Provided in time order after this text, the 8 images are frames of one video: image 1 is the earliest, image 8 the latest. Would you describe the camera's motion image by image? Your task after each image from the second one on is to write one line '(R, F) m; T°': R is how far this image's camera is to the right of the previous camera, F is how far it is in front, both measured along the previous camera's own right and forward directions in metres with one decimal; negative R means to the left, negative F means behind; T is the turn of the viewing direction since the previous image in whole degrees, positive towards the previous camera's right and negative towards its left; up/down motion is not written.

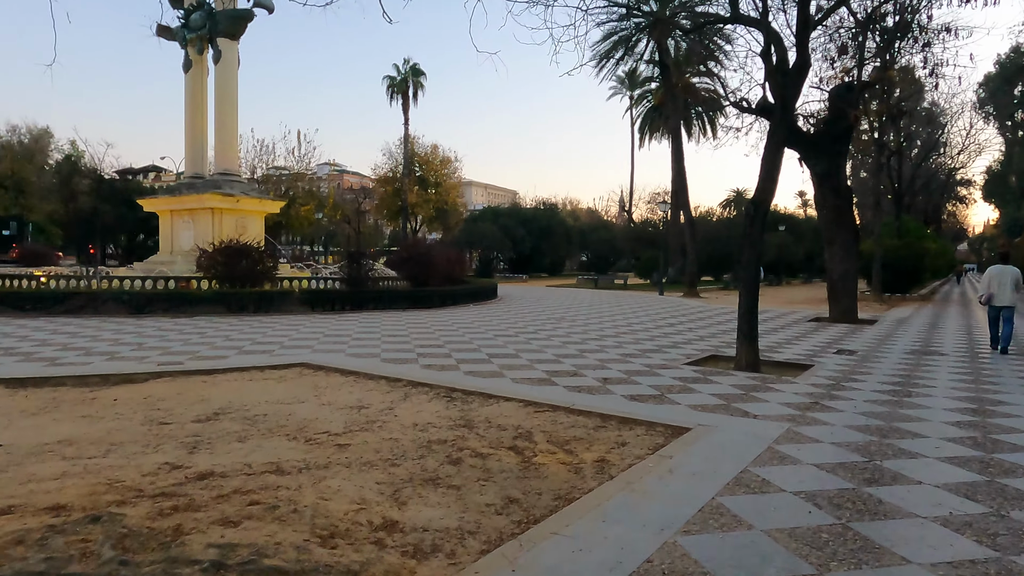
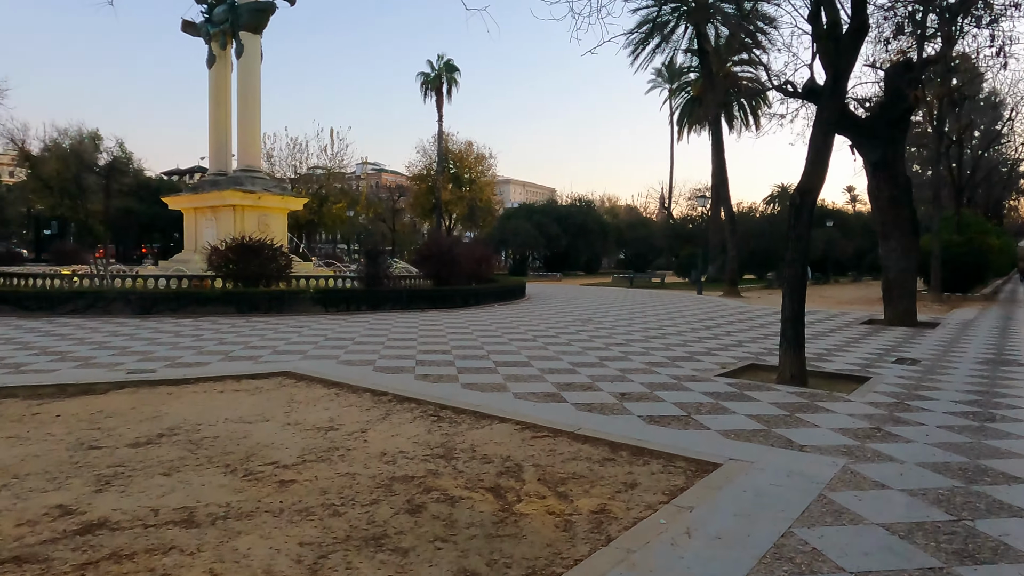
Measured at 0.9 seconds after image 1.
(+0.4, +1.0) m; -3°
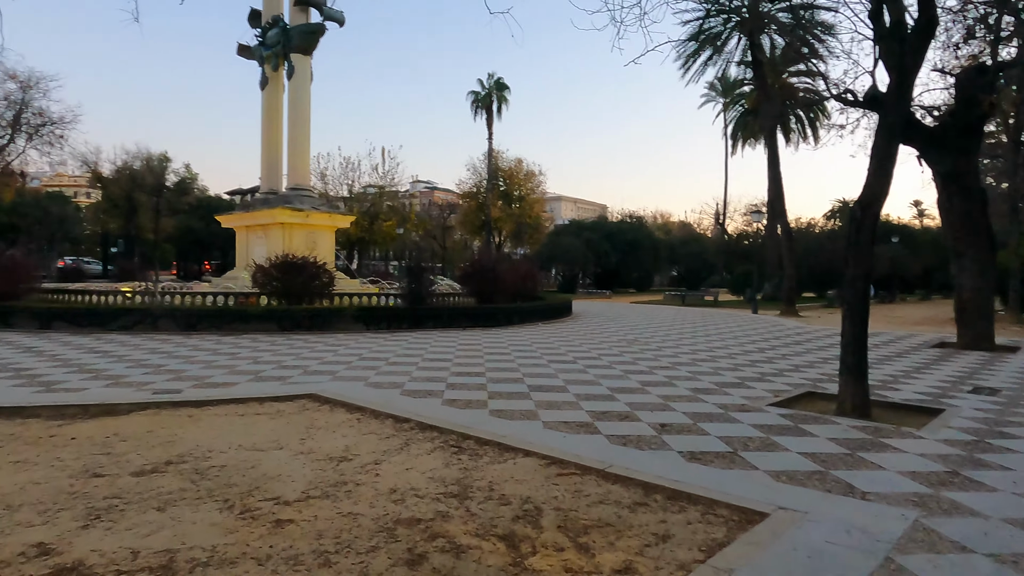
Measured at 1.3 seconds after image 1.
(+0.2, +0.4) m; -4°
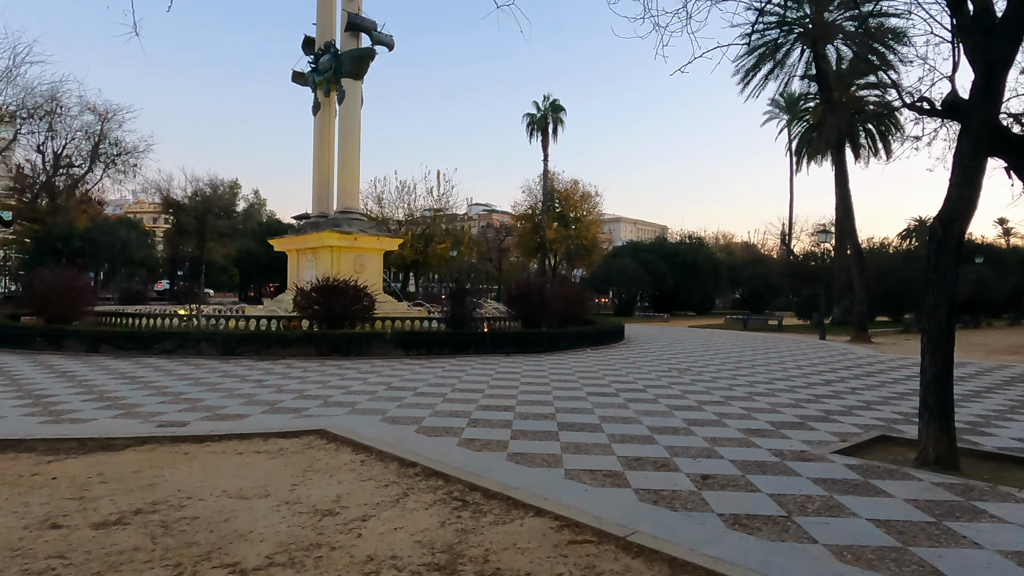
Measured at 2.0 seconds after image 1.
(+0.3, +0.7) m; -5°
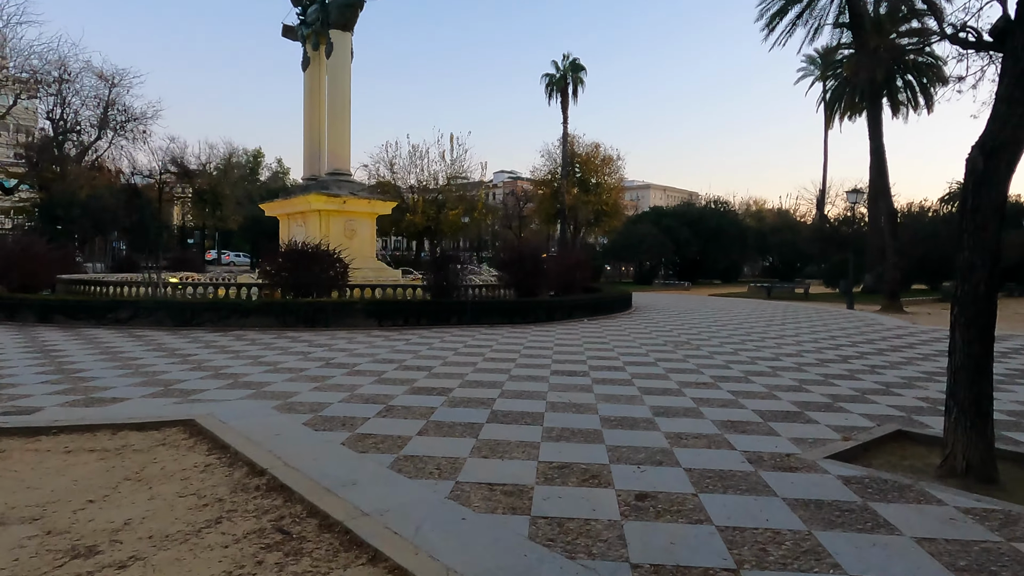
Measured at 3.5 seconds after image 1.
(+0.9, +1.4) m; -3°
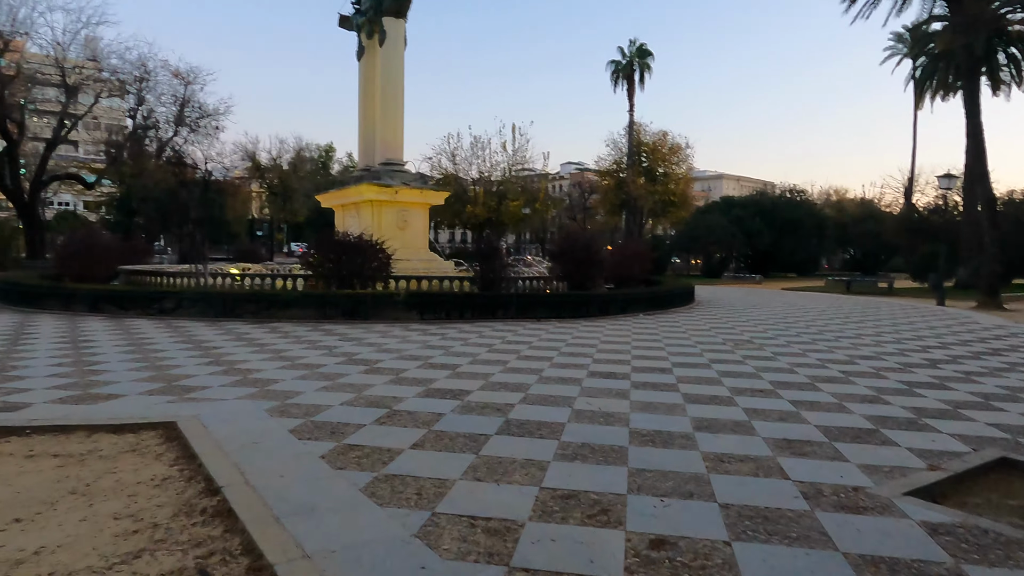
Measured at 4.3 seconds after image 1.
(+0.4, +0.8) m; -6°
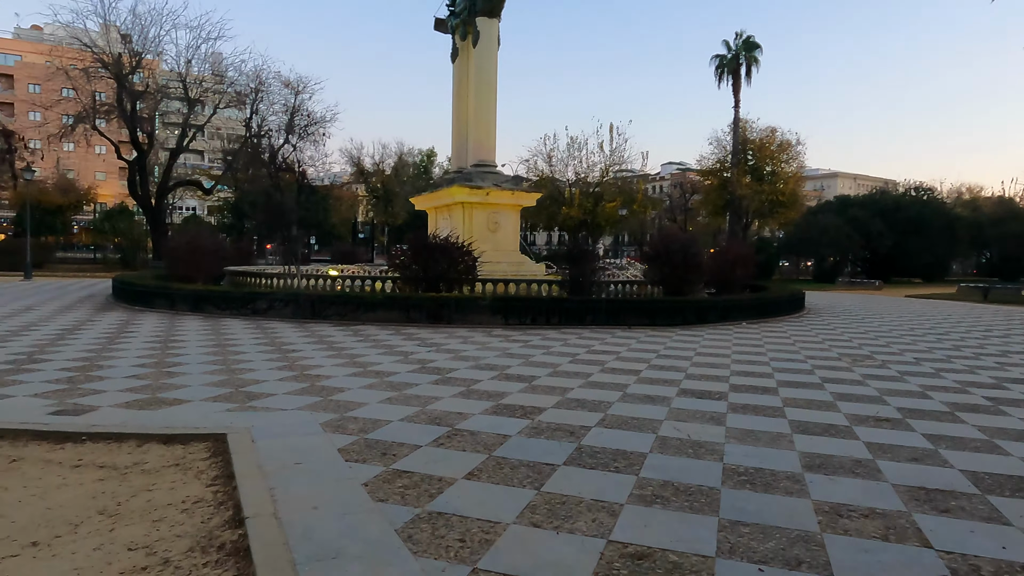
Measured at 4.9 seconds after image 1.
(+0.2, +0.6) m; -8°
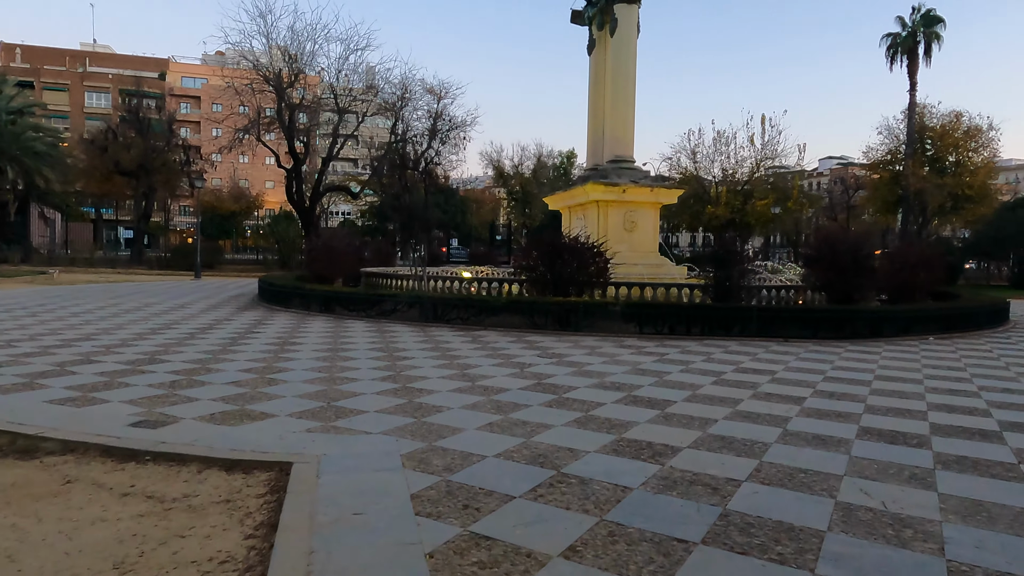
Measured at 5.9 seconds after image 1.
(+0.1, +1.0) m; -12°
